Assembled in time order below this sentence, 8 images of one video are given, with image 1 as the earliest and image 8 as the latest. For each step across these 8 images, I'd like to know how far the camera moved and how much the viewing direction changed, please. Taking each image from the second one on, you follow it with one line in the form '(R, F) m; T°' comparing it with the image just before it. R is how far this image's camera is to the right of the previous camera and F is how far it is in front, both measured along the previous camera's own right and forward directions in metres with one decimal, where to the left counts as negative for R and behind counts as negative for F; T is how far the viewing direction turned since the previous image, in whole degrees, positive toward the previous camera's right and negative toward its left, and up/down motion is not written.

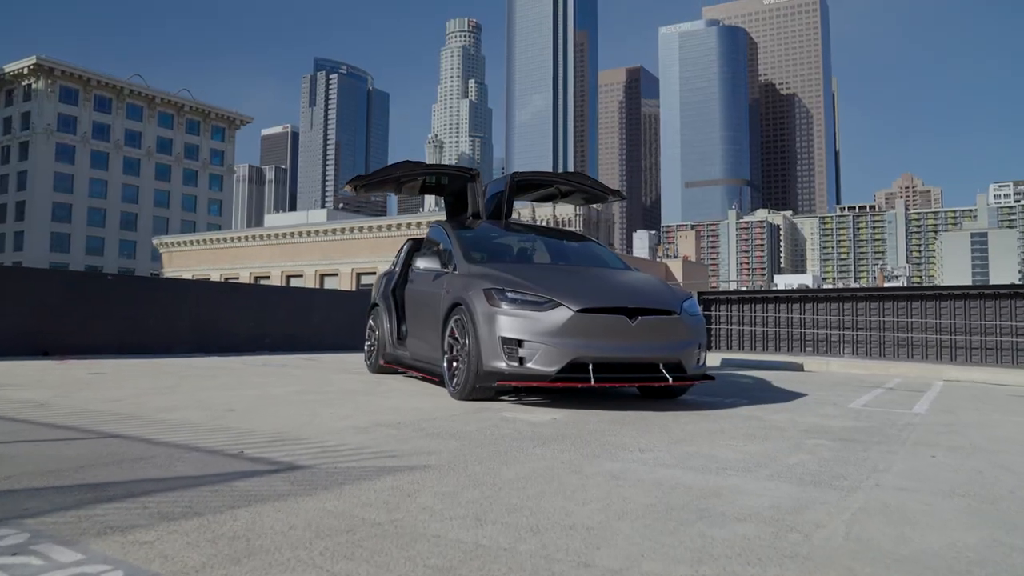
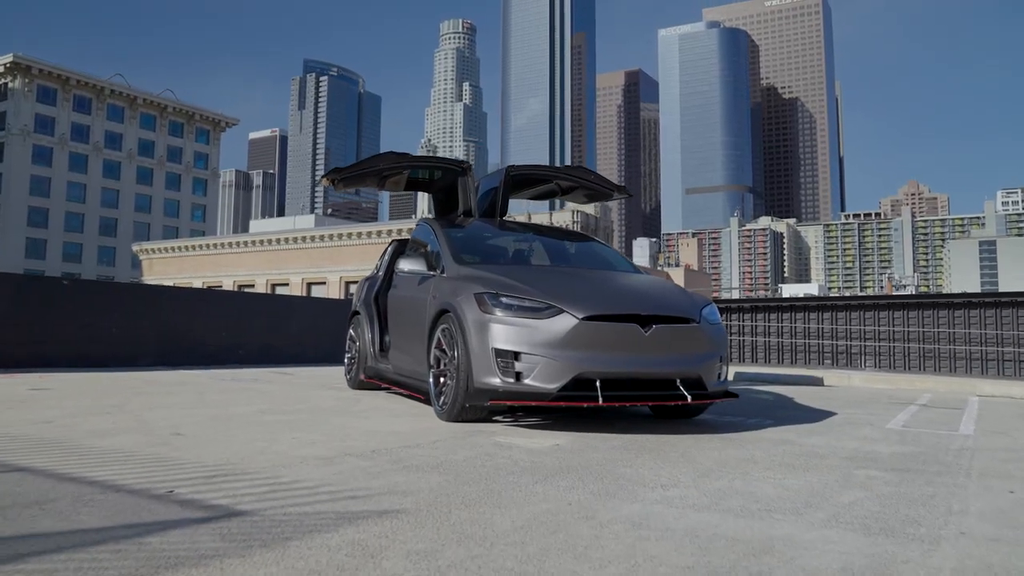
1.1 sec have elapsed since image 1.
(0.0, +0.7) m; 0°
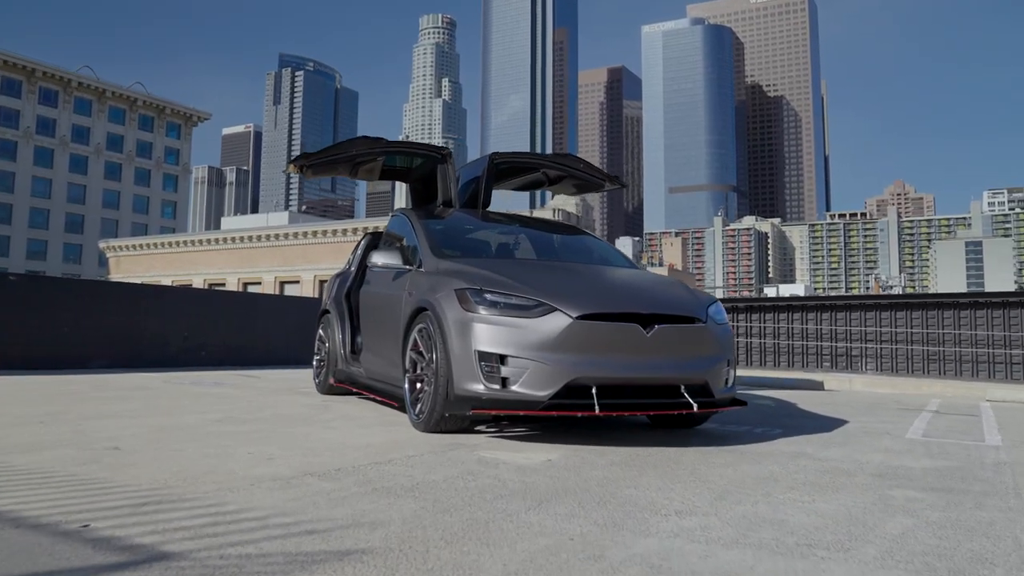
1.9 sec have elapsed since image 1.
(0.0, +0.5) m; +1°
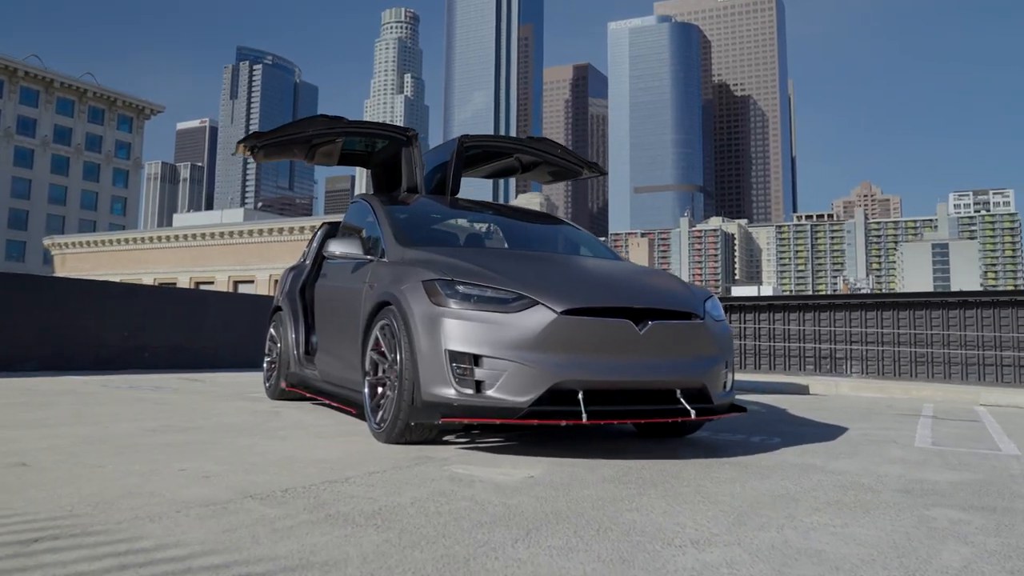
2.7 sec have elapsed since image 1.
(-0.1, +0.5) m; +2°
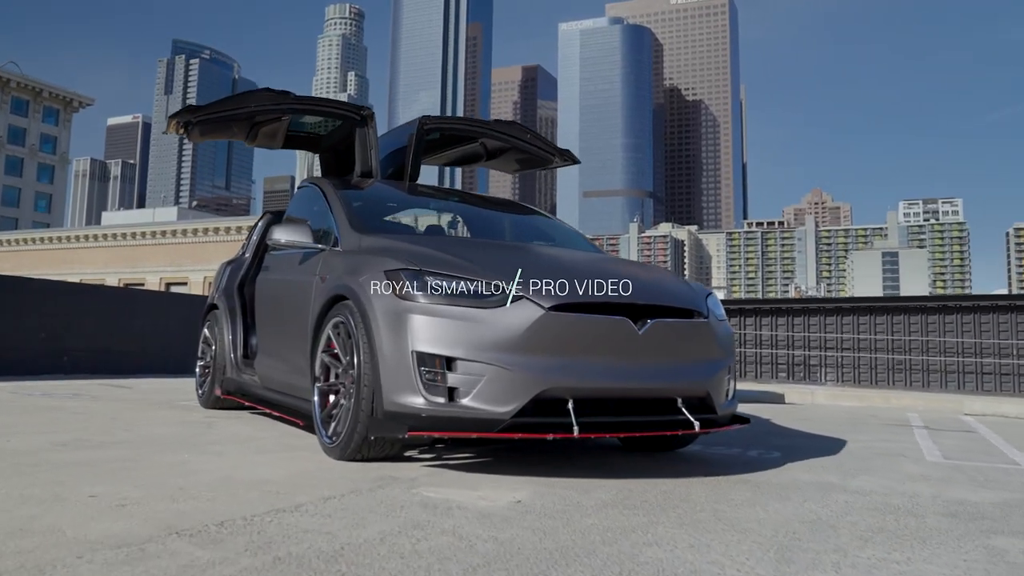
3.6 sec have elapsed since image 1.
(-0.1, +0.6) m; +3°
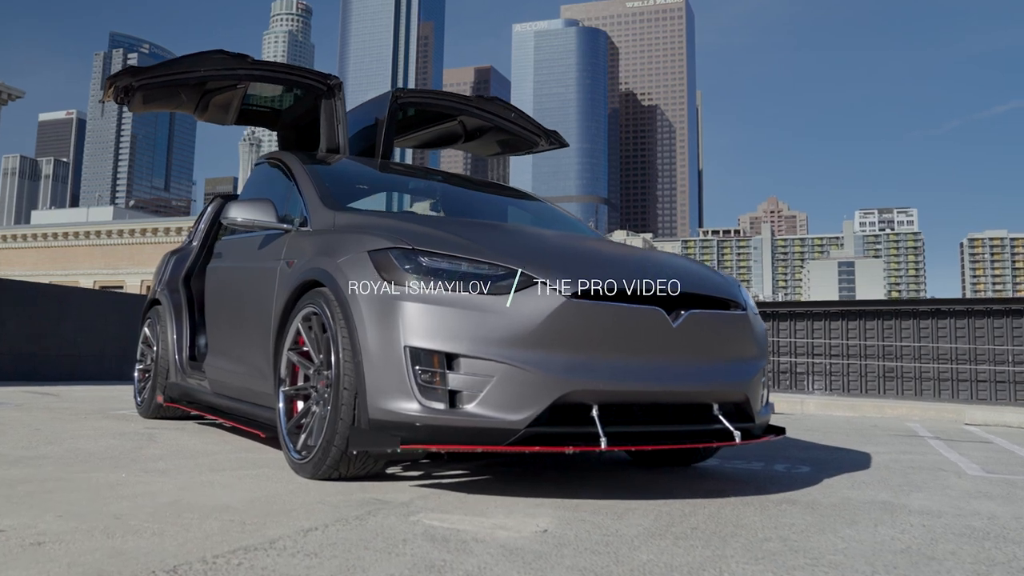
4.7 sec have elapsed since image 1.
(-0.2, +0.6) m; +3°
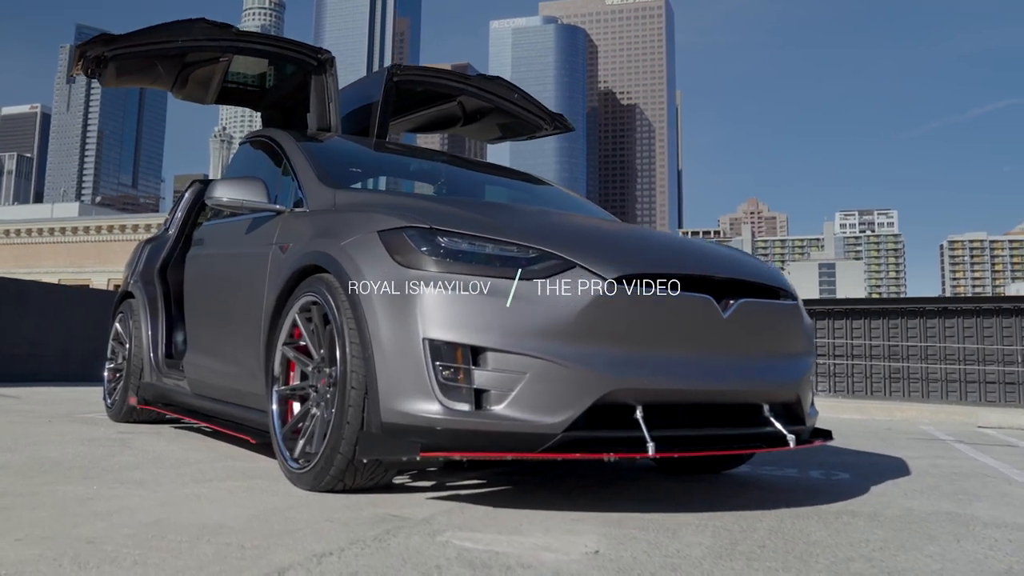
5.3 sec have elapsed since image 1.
(-0.2, +0.3) m; +2°
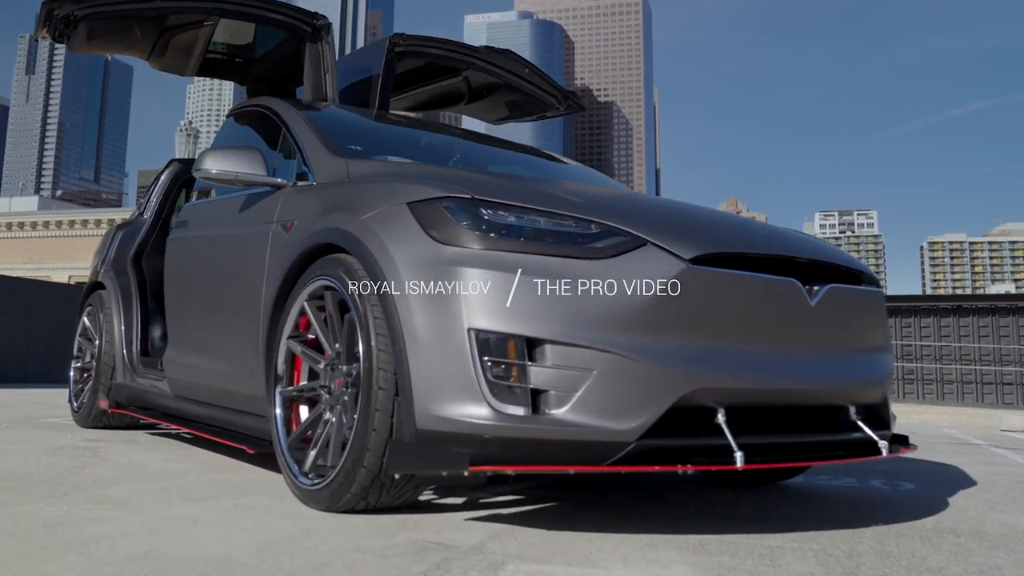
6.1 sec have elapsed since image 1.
(-0.2, +0.4) m; +2°
